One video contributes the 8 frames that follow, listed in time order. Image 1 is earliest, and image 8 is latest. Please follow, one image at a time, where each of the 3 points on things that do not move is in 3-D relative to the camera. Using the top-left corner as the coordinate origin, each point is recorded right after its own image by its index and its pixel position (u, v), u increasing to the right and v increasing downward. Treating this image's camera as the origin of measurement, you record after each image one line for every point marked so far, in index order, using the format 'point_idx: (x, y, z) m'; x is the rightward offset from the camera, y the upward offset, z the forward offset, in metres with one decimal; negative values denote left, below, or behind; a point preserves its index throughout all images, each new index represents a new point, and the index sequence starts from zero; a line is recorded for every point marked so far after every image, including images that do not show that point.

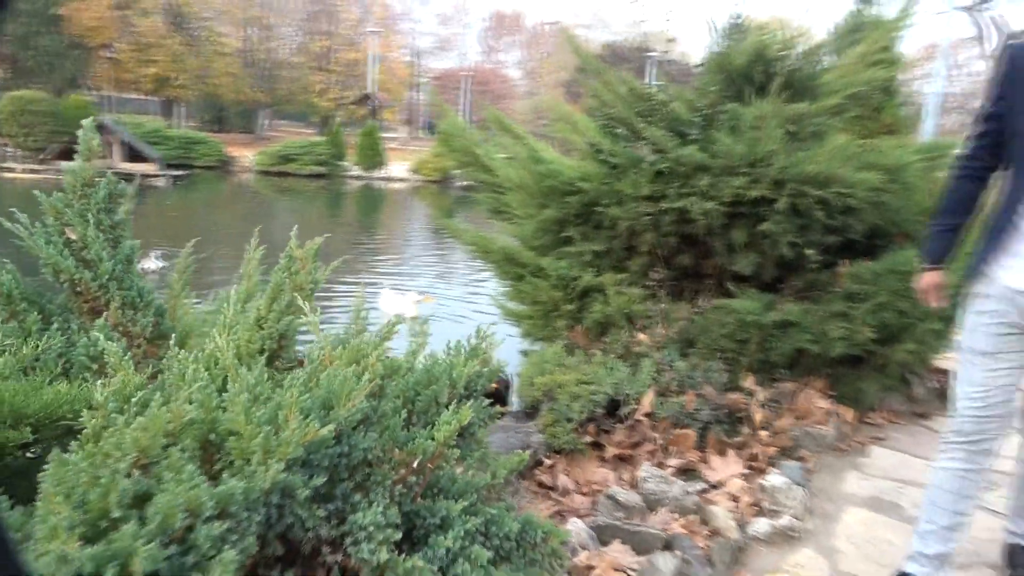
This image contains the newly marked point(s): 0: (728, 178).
0: (+1.1, +0.5, +3.7) m
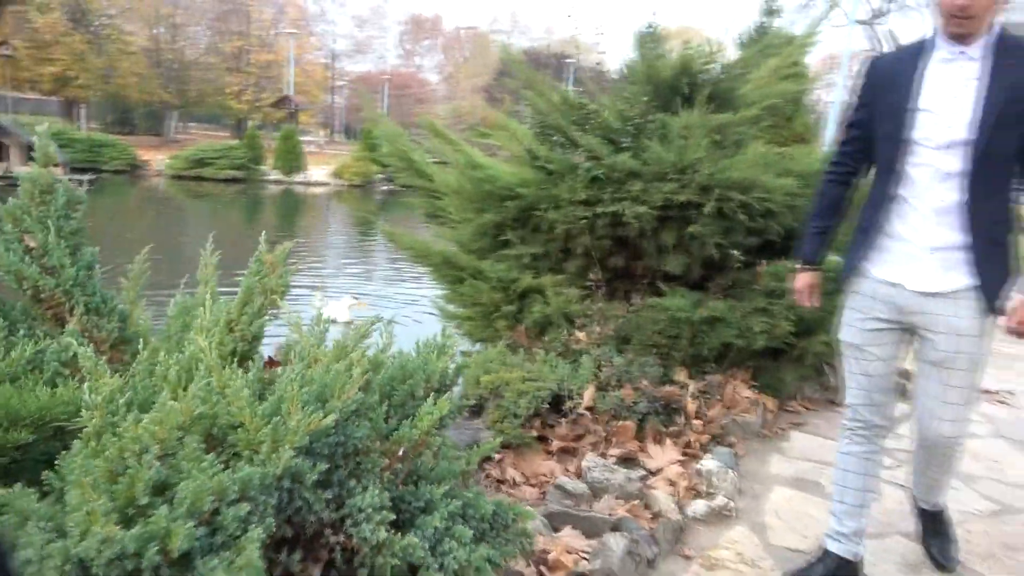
0: (+0.8, +0.5, +4.0) m
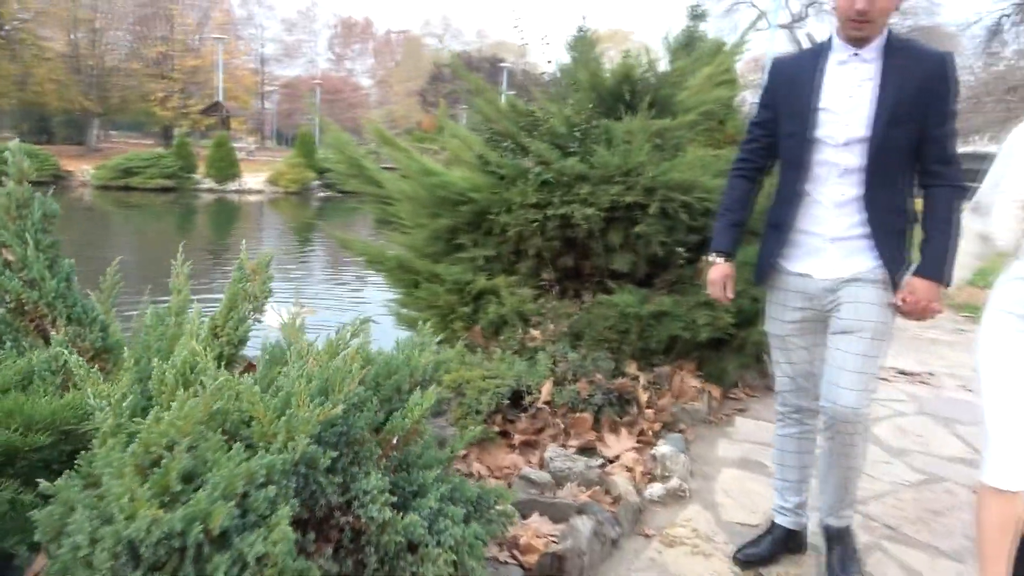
0: (+0.5, +0.6, +4.2) m
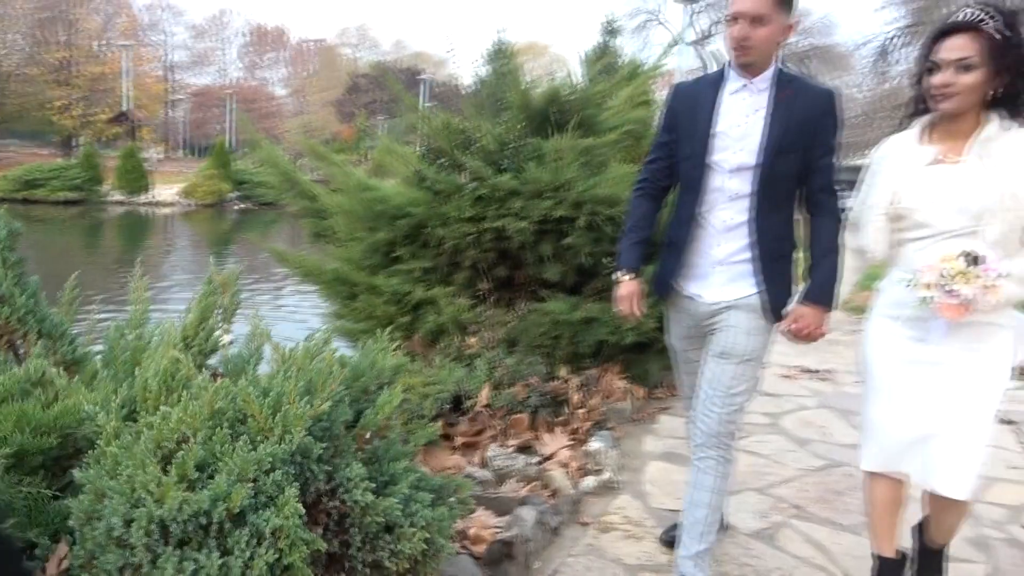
0: (+0.1, +0.5, +4.4) m
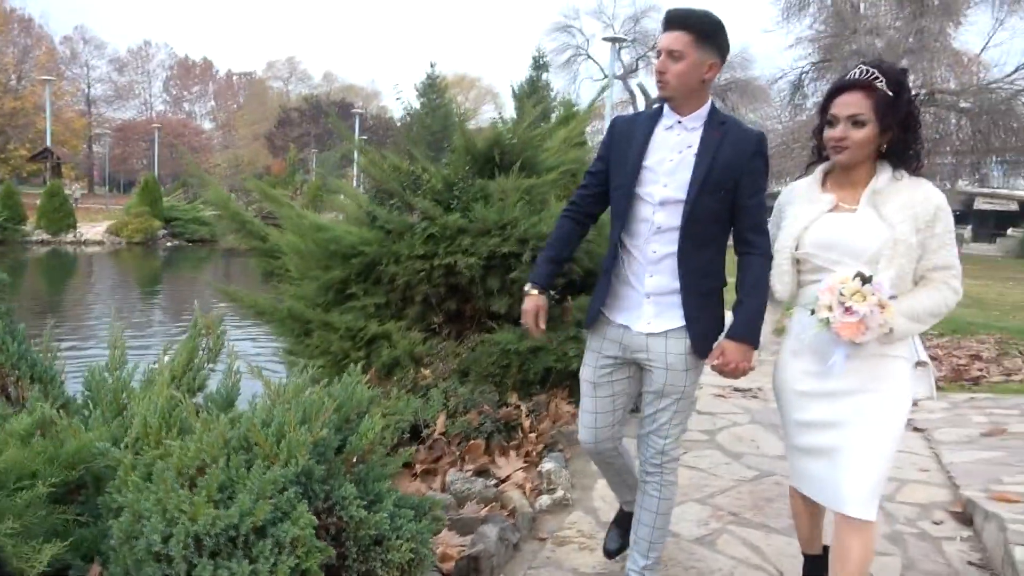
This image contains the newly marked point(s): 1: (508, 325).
0: (-0.2, +0.3, +4.7) m
1: (0.0, -0.2, +4.9) m
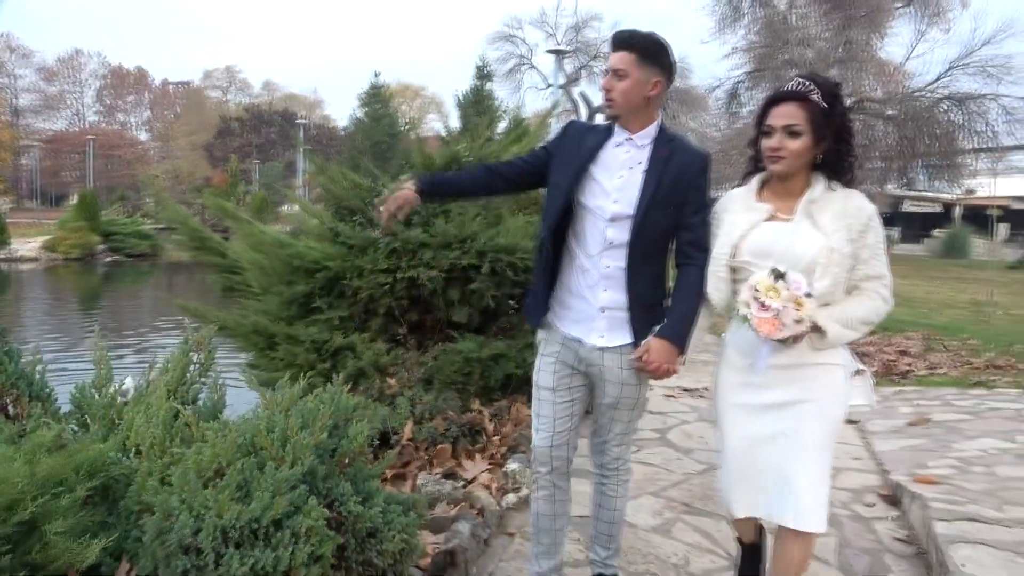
0: (-0.4, +0.2, +4.9) m
1: (-0.3, -0.3, +5.1) m
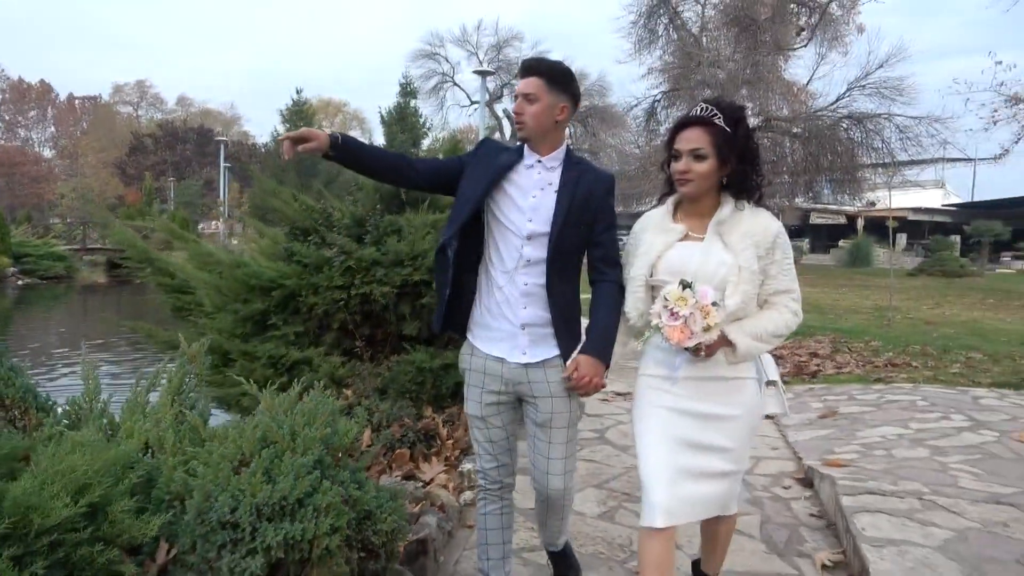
0: (-0.8, +0.1, +5.2) m
1: (-0.7, -0.4, +5.4) m
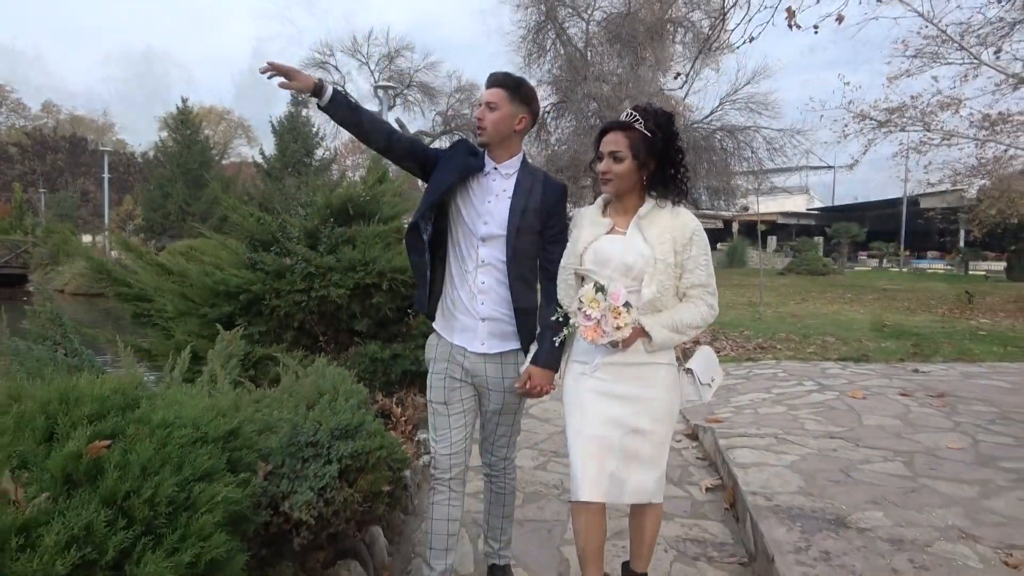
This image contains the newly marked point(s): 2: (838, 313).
0: (-1.3, +0.1, +6.0) m
1: (-1.2, -0.4, +6.2) m
2: (+6.9, -0.5, +16.1) m
